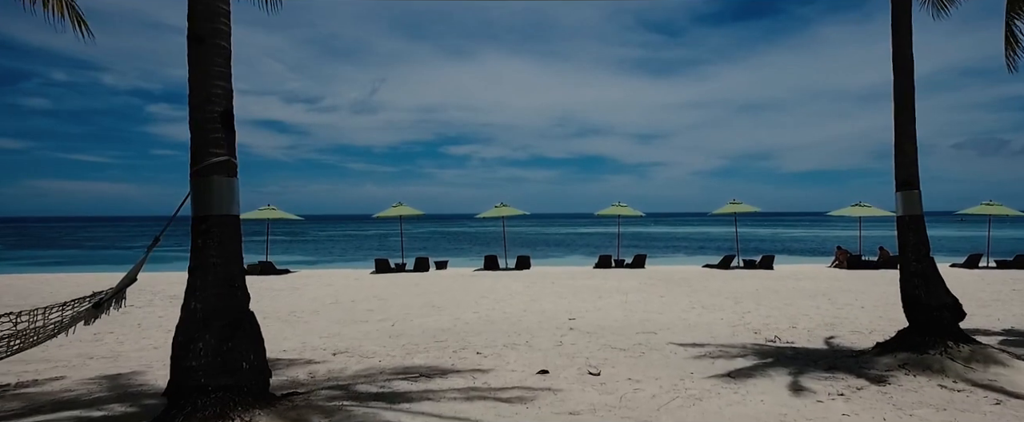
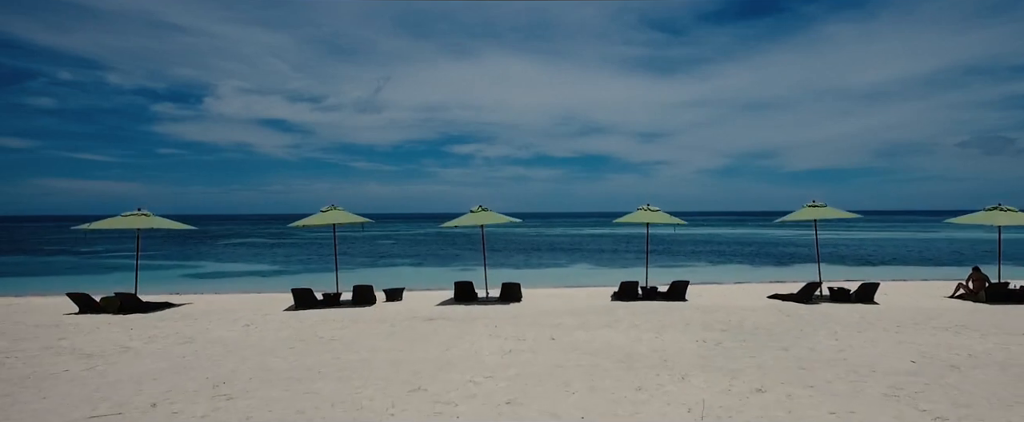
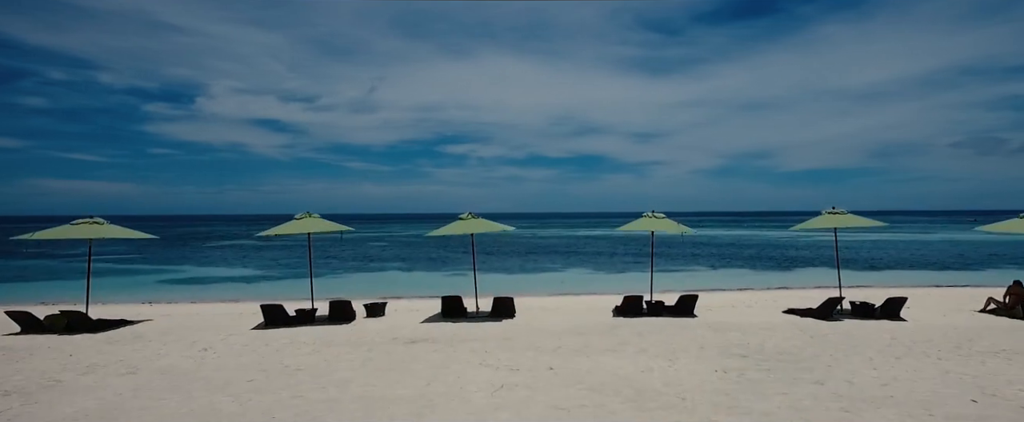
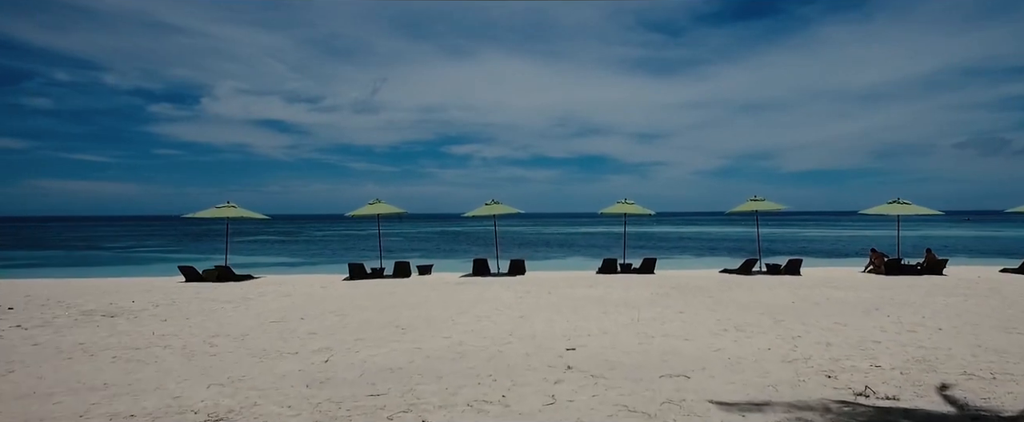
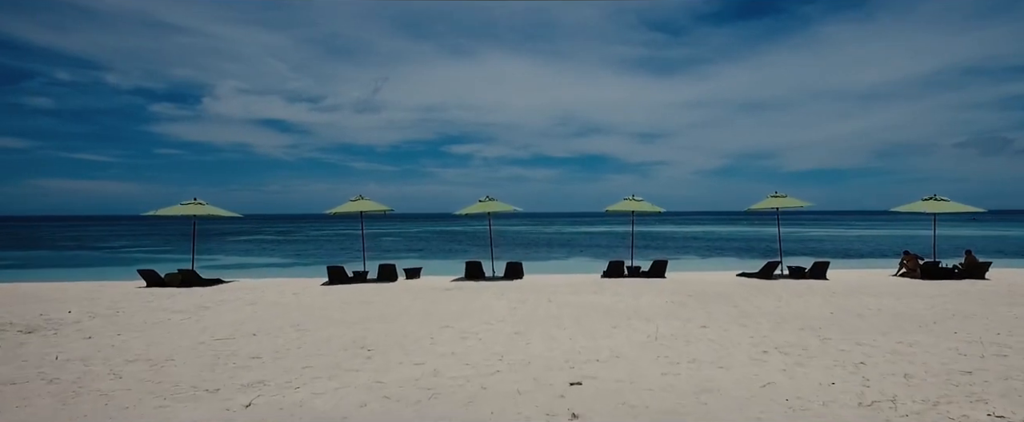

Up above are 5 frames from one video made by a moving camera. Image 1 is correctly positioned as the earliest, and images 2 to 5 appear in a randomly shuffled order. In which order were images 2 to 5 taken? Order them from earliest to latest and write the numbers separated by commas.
4, 5, 2, 3
